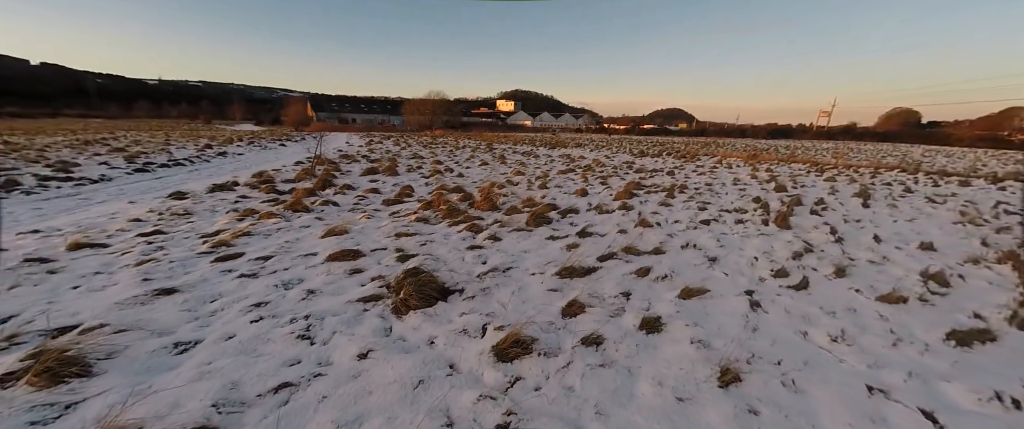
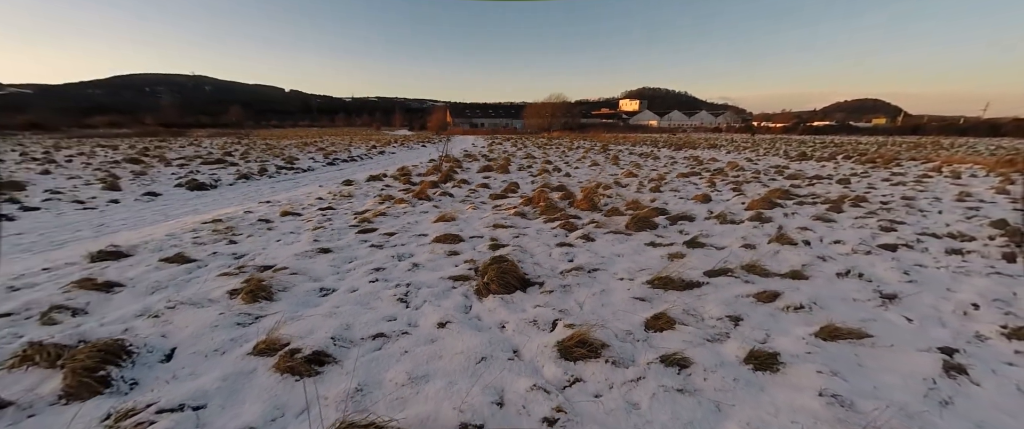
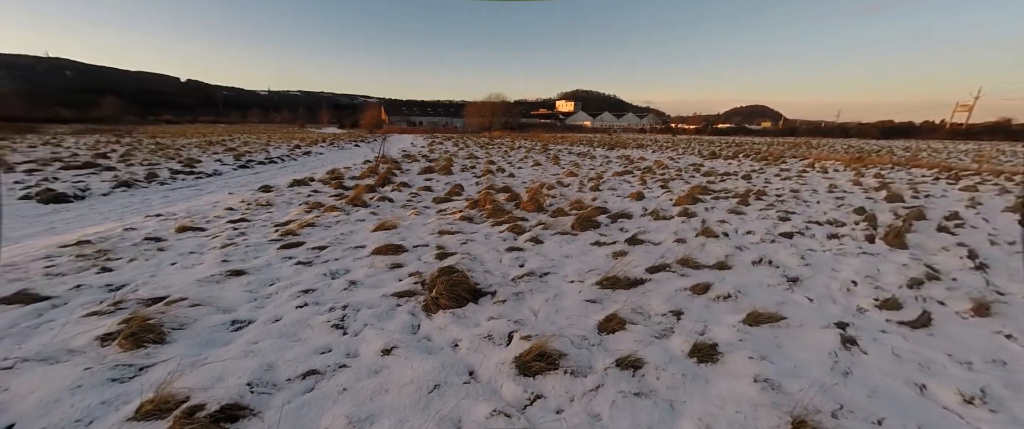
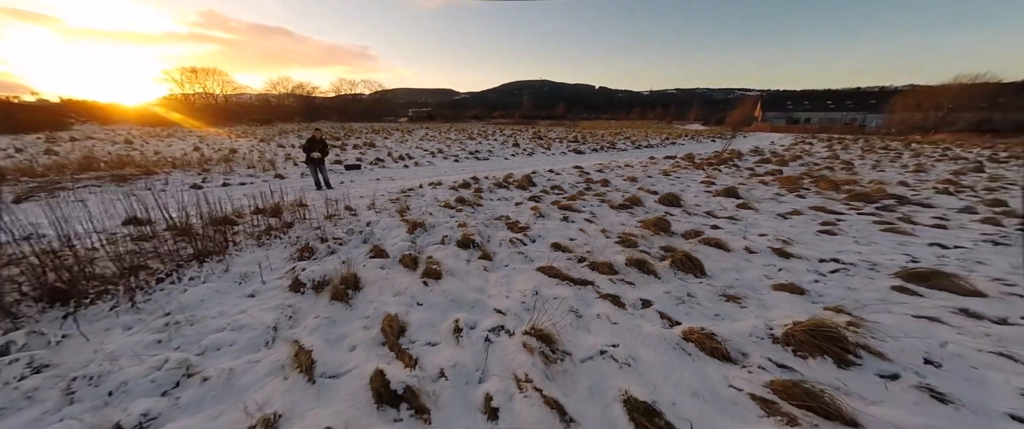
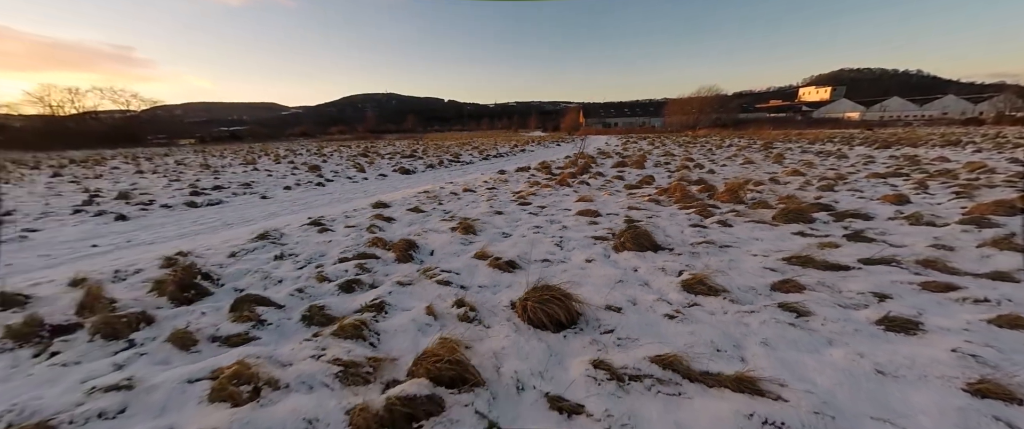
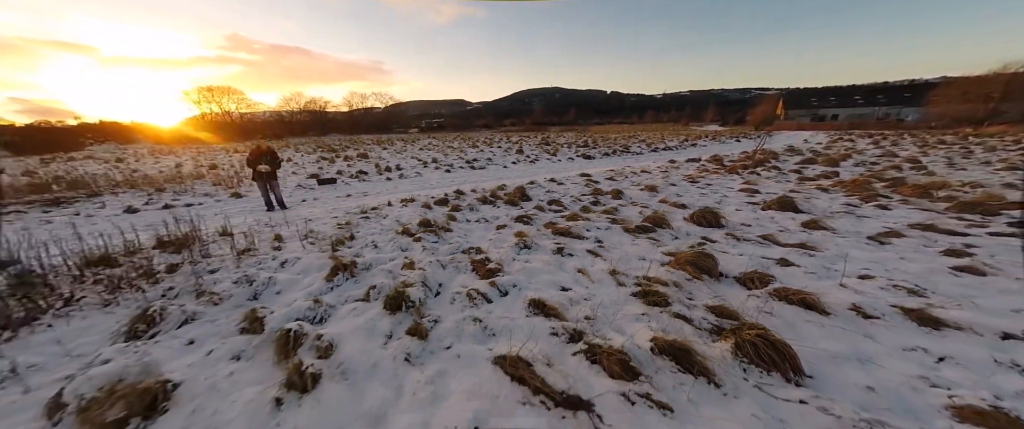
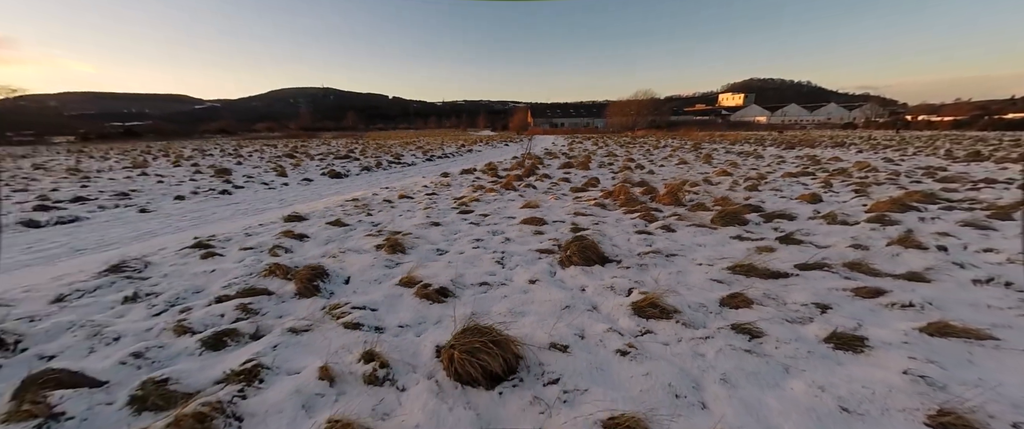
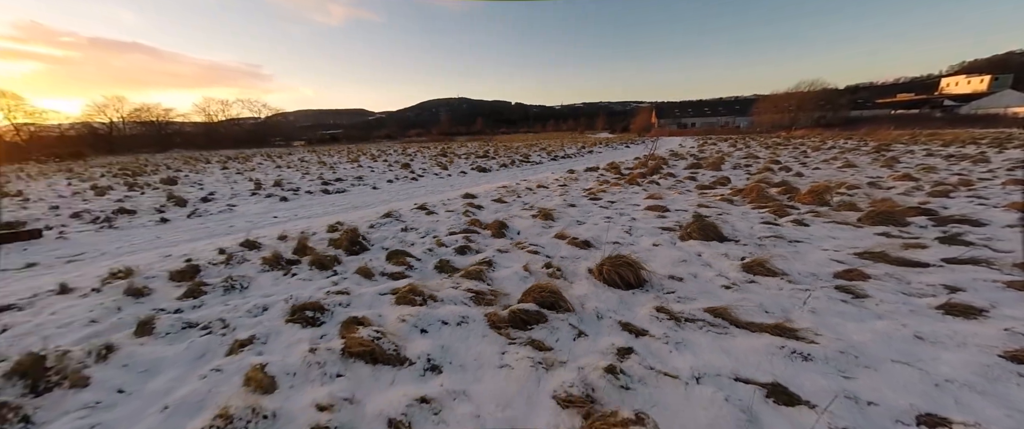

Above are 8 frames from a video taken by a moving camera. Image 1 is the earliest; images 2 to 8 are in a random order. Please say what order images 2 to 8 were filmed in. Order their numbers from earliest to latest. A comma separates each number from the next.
3, 2, 7, 5, 8, 6, 4
